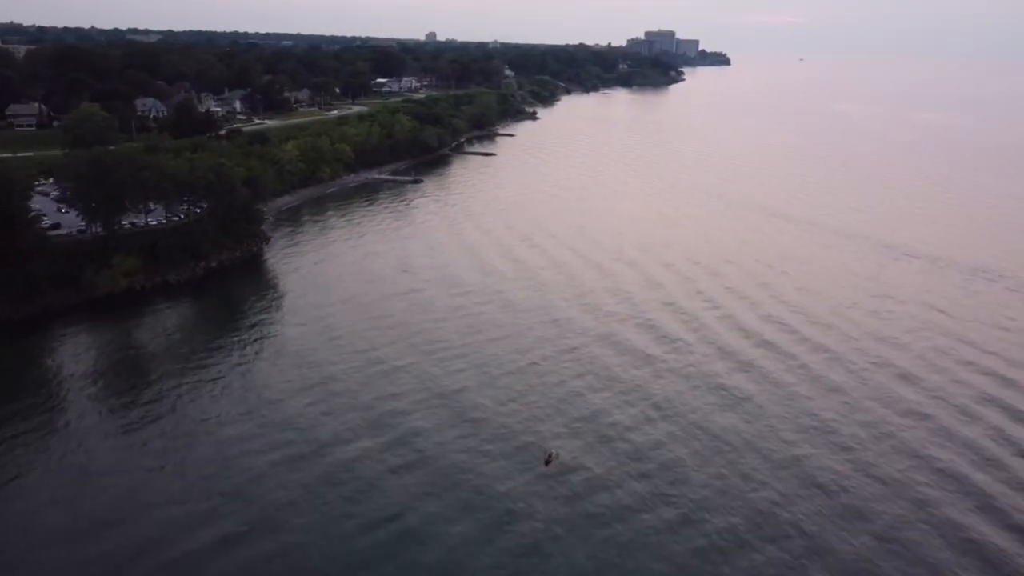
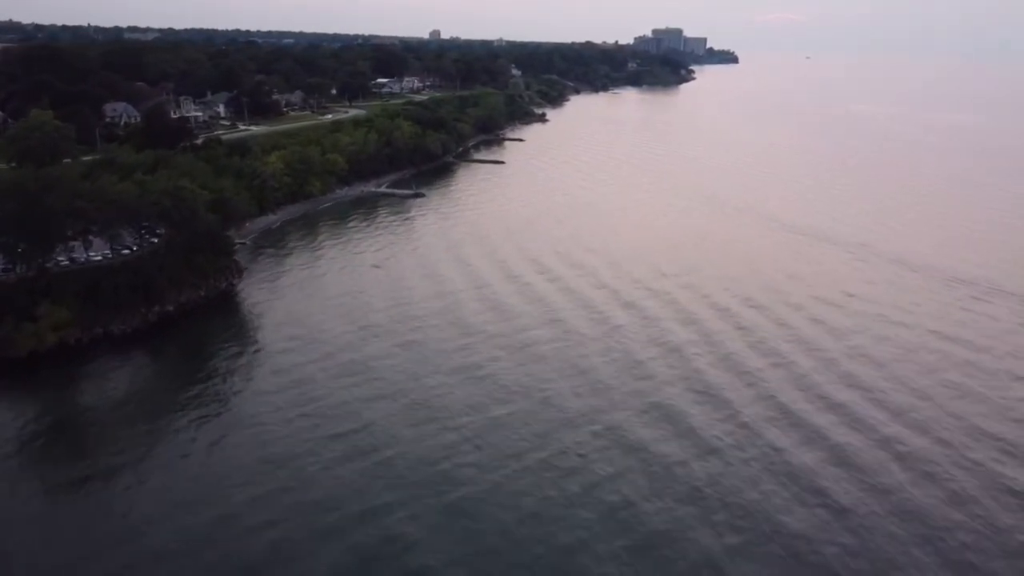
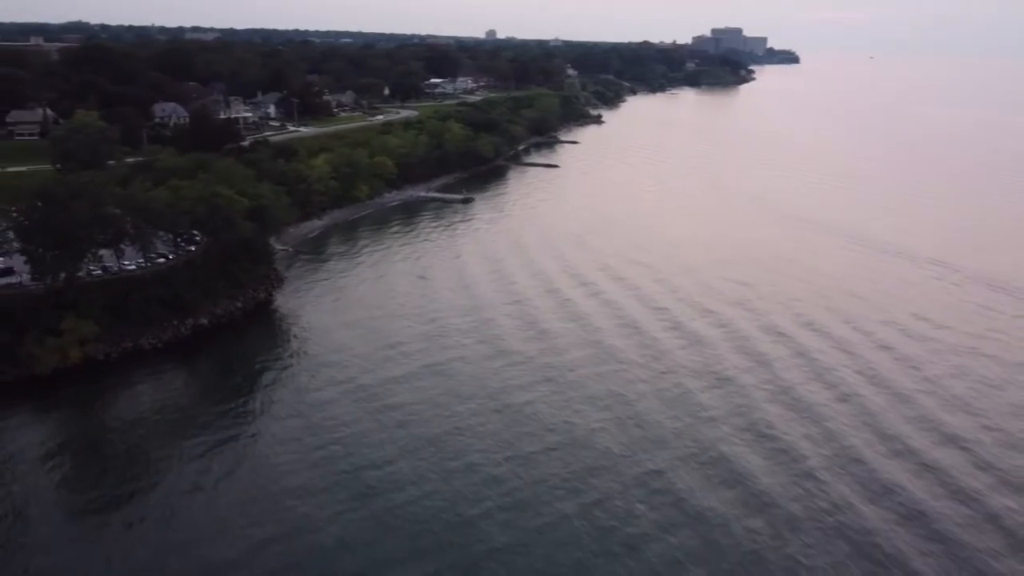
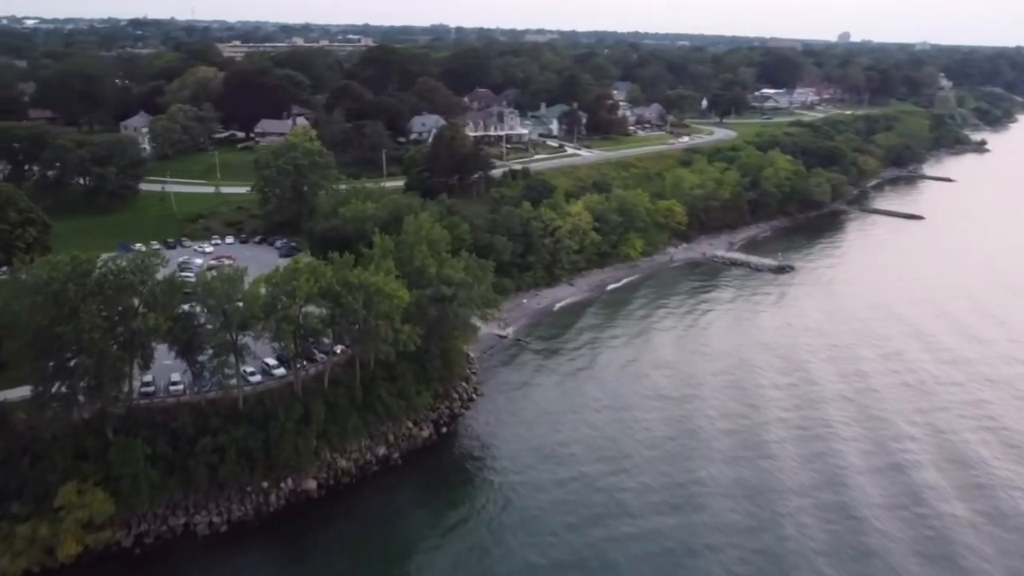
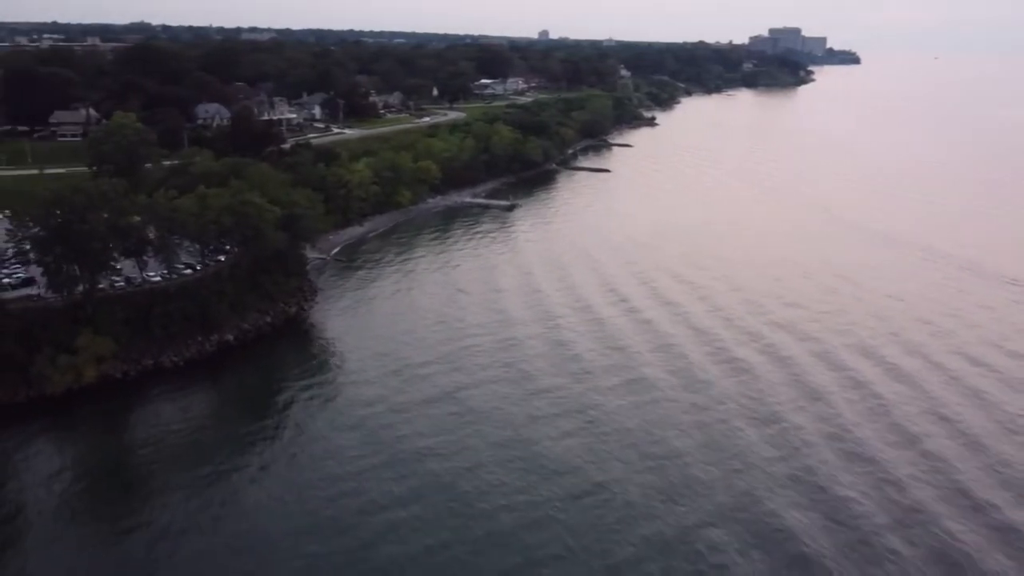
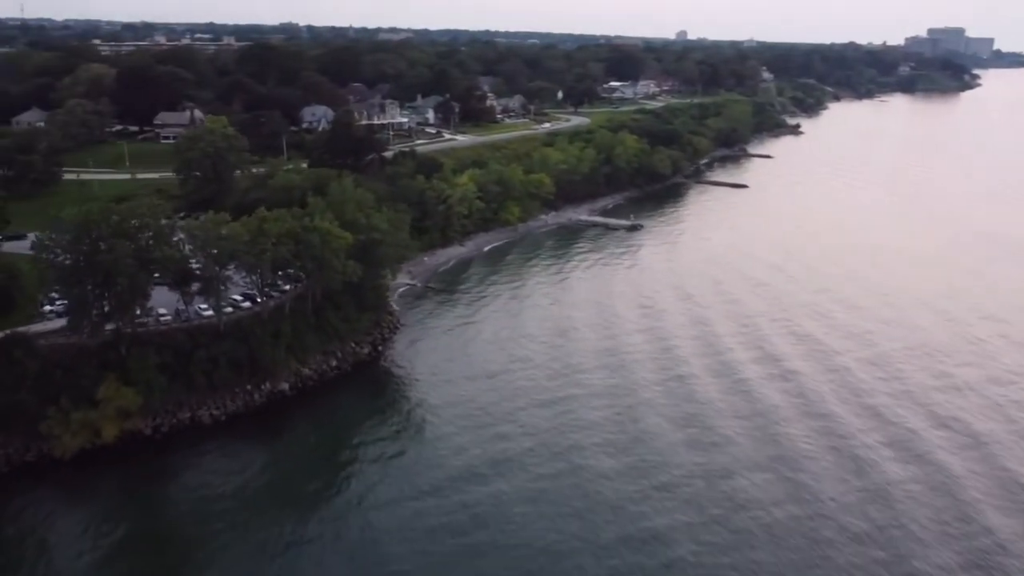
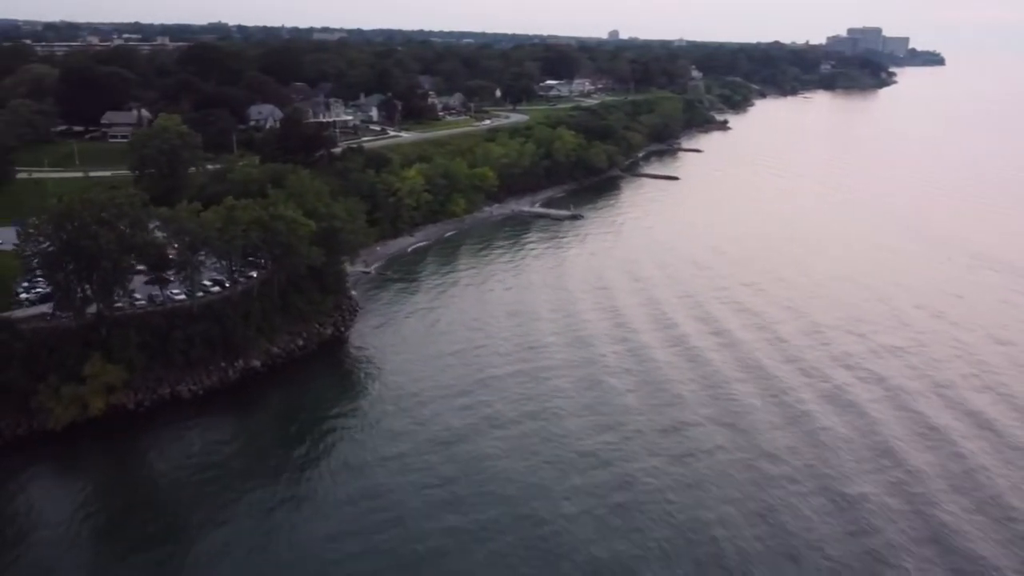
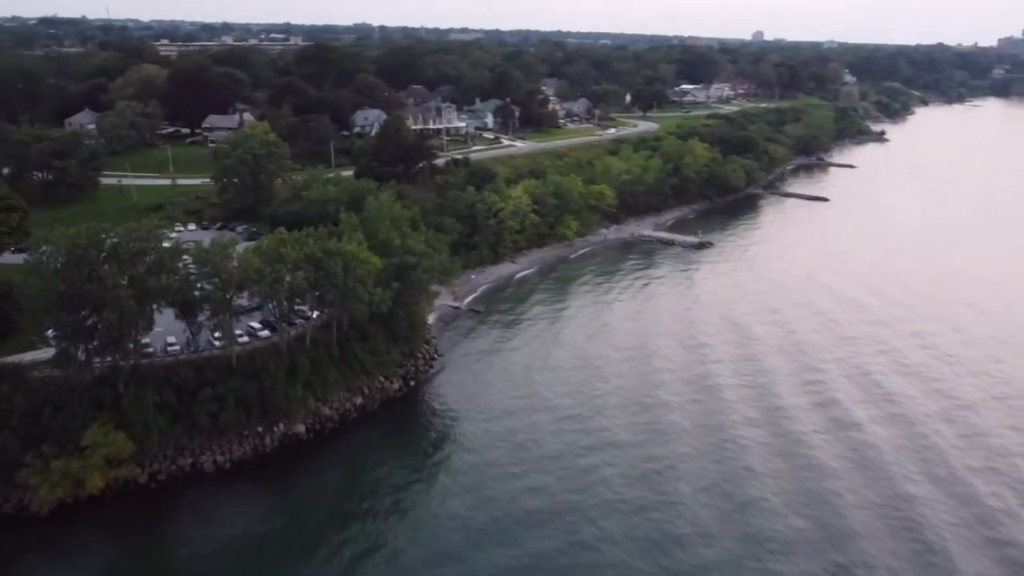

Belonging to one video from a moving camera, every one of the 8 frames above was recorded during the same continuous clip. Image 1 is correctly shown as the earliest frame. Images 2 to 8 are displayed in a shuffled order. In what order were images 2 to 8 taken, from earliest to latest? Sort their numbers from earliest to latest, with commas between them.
2, 3, 5, 7, 6, 8, 4
